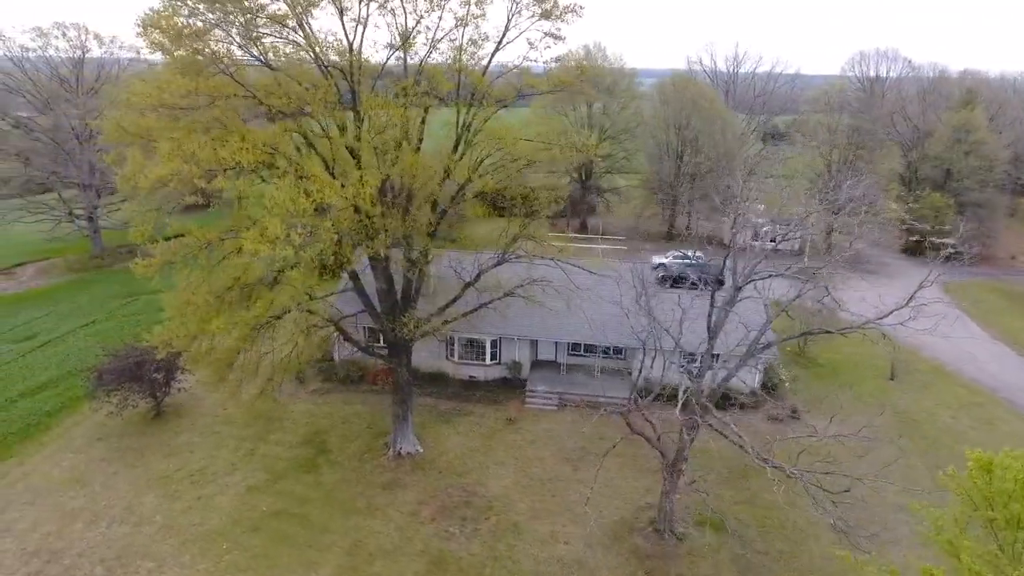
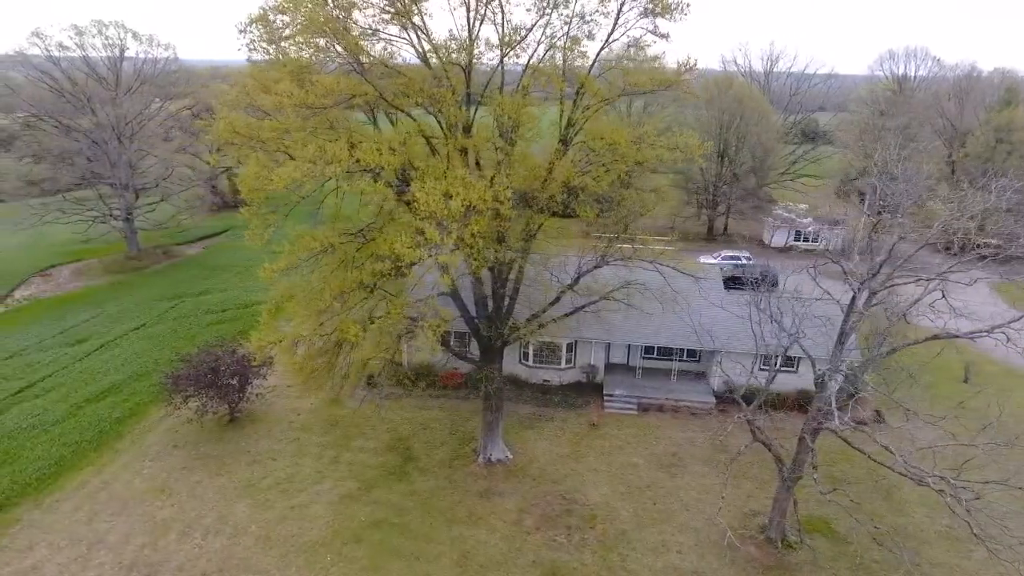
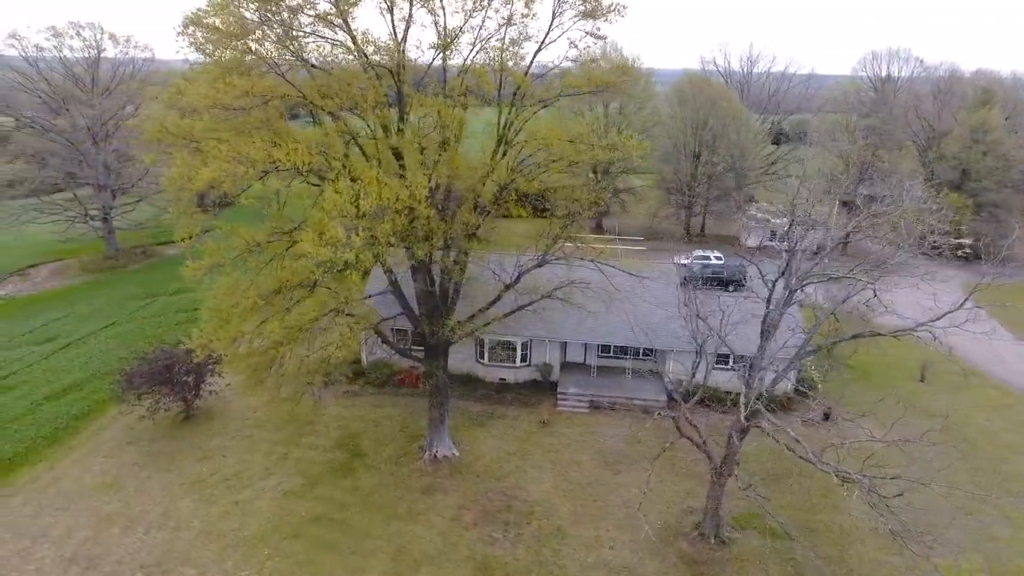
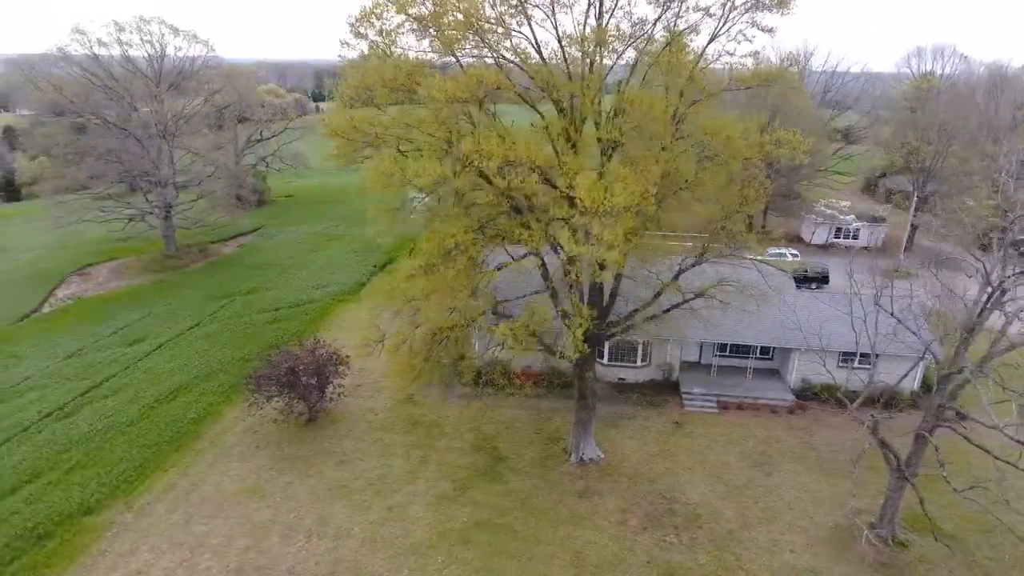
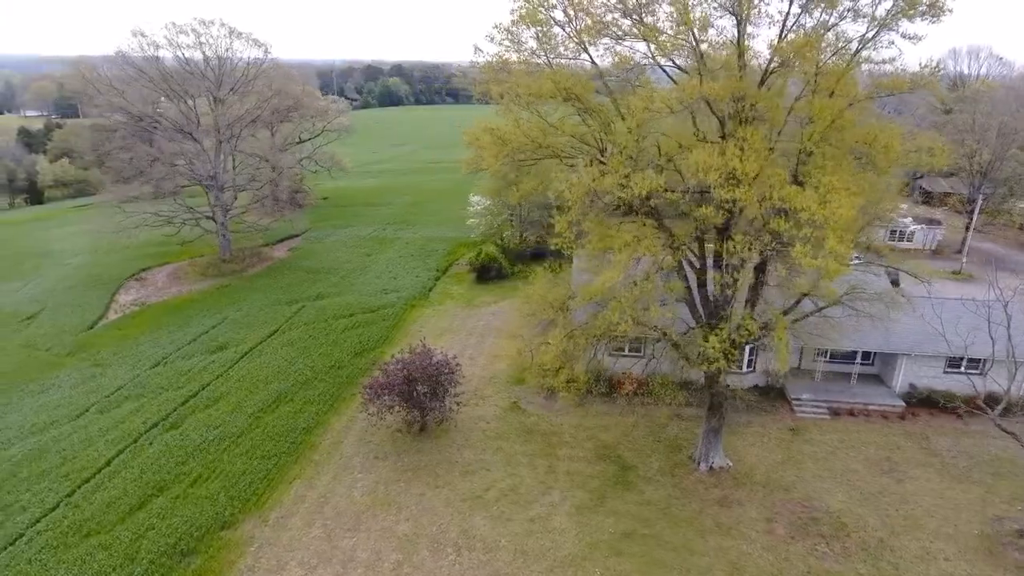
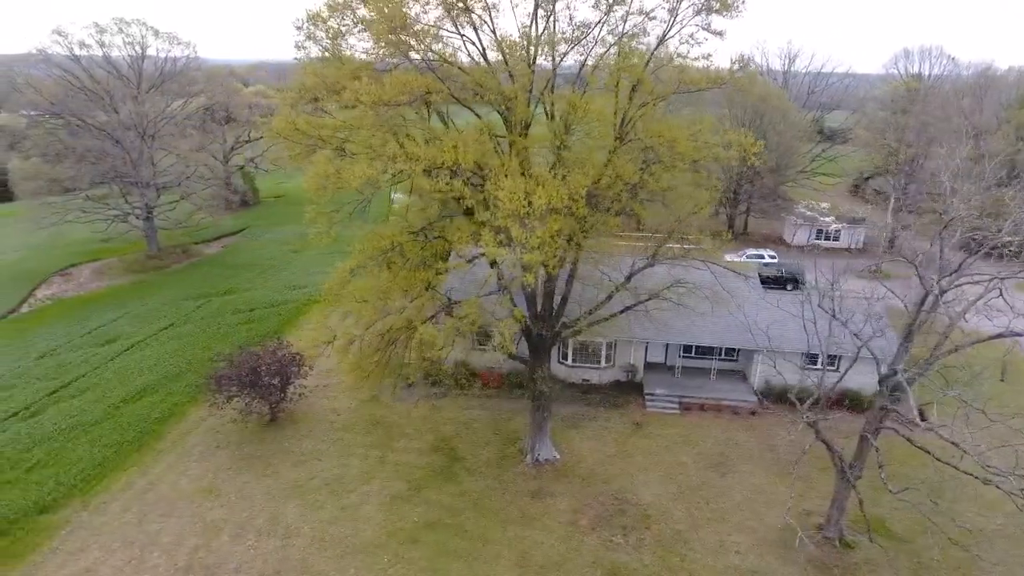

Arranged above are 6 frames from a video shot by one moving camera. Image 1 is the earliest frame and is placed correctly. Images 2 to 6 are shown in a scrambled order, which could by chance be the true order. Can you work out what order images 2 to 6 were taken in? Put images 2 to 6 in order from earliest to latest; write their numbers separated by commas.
3, 2, 6, 4, 5
